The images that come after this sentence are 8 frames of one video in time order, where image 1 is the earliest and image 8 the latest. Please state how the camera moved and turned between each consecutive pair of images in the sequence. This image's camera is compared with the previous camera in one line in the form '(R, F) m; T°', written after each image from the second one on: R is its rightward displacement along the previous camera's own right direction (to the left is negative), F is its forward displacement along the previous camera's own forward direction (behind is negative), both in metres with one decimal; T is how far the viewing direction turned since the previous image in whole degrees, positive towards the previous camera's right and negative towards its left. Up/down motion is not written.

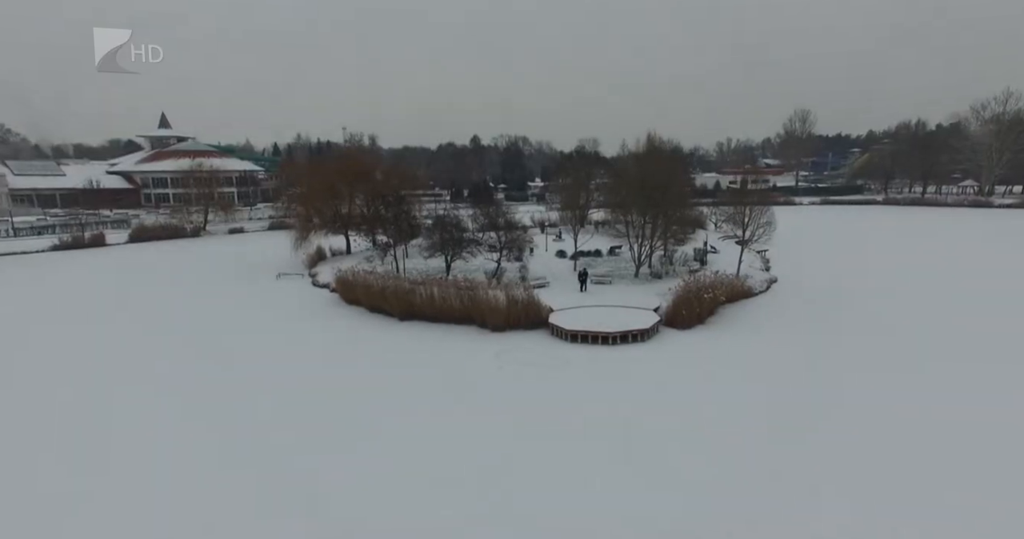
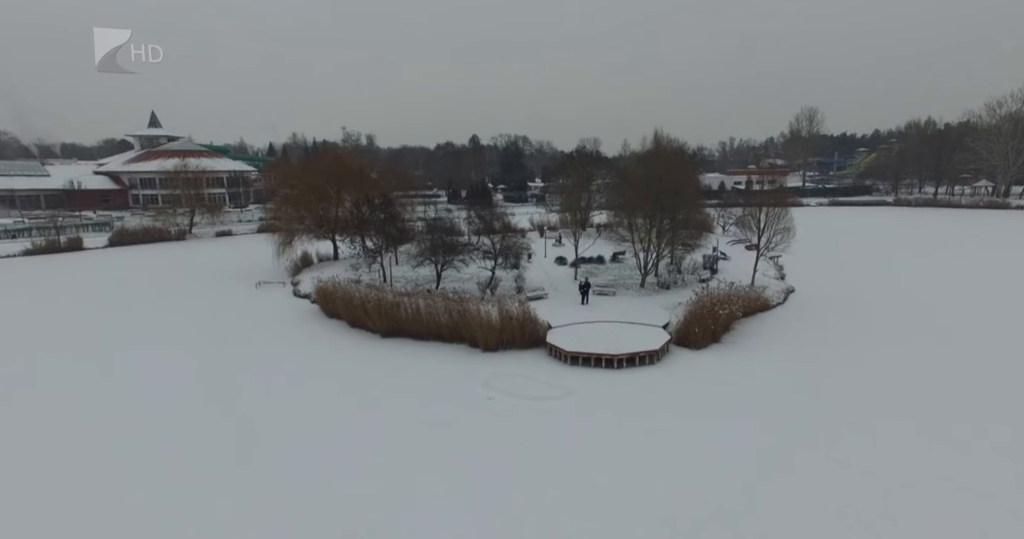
(+0.2, +1.8) m; 0°
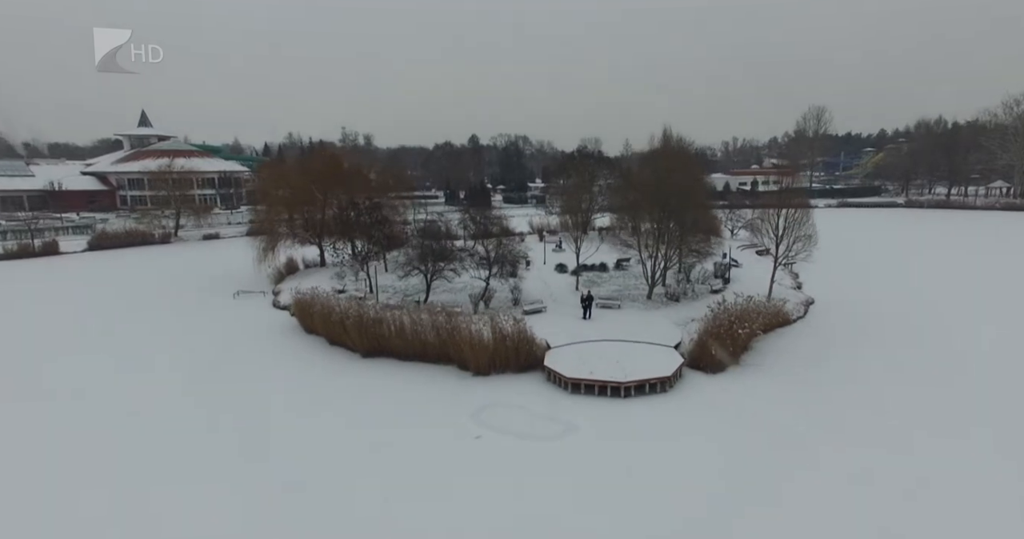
(+0.2, +1.8) m; 0°
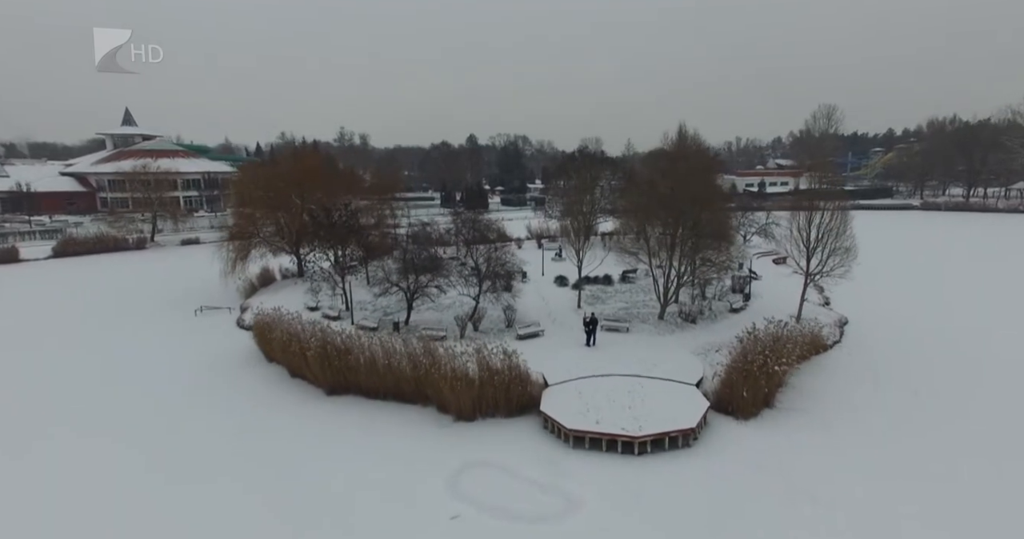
(+0.2, +2.5) m; 0°
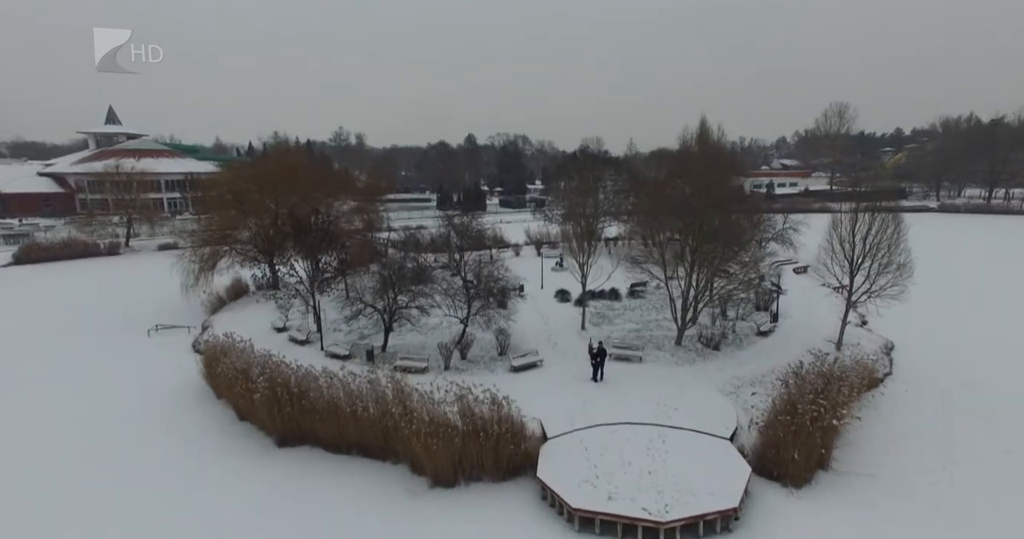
(+0.2, +2.5) m; 0°
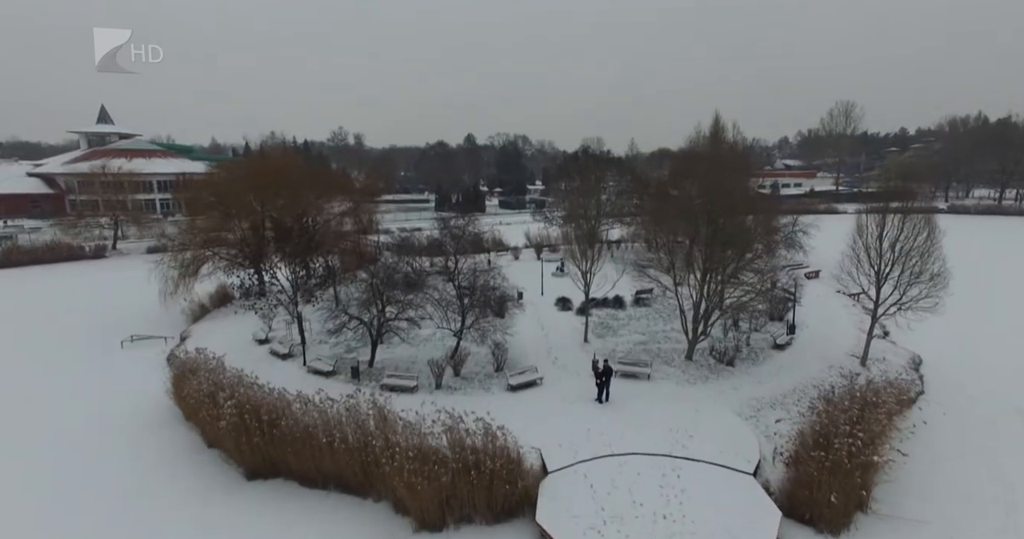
(+0.1, +1.2) m; 0°
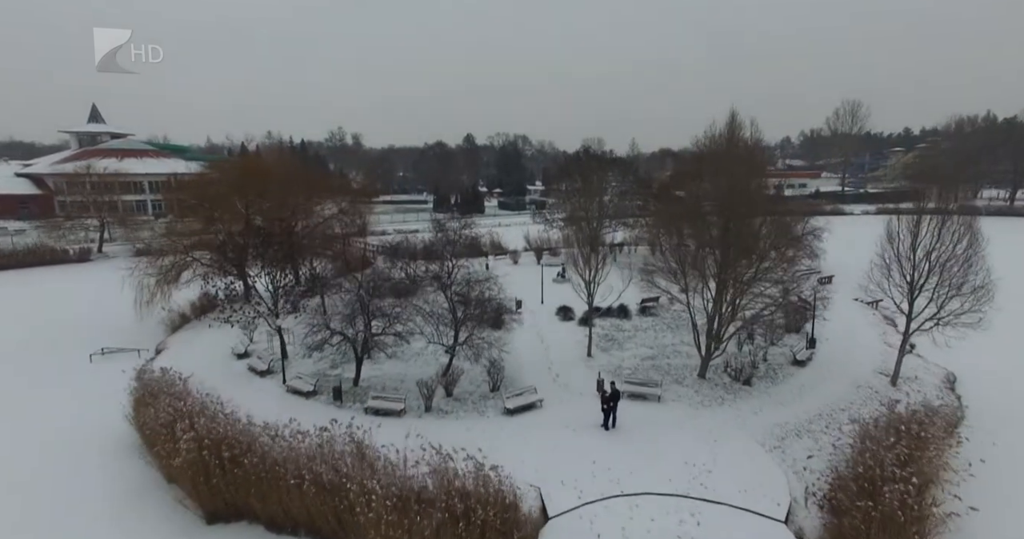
(+0.1, +1.2) m; 0°
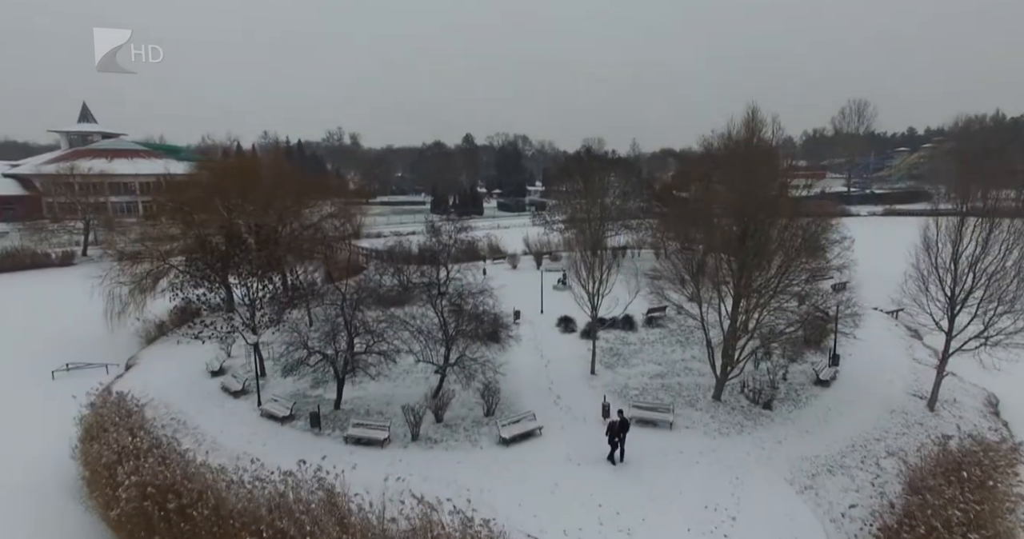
(+0.1, +1.2) m; 0°
